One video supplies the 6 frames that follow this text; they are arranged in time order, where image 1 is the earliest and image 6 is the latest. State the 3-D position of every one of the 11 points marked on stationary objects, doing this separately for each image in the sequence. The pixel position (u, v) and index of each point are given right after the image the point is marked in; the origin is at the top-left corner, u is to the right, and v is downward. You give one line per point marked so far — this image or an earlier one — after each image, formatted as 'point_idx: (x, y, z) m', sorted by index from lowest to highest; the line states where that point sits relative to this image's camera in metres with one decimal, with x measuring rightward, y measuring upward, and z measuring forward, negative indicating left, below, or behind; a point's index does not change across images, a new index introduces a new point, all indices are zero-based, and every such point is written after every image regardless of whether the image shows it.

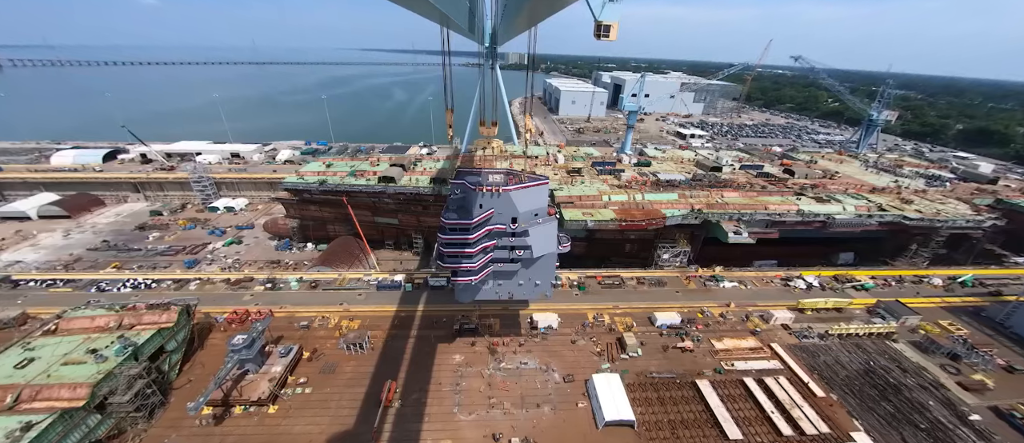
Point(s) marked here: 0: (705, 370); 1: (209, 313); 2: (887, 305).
0: (+9.7, -7.5, +15.3) m
1: (-17.9, -5.3, +17.8) m
2: (+23.8, -5.3, +19.3) m
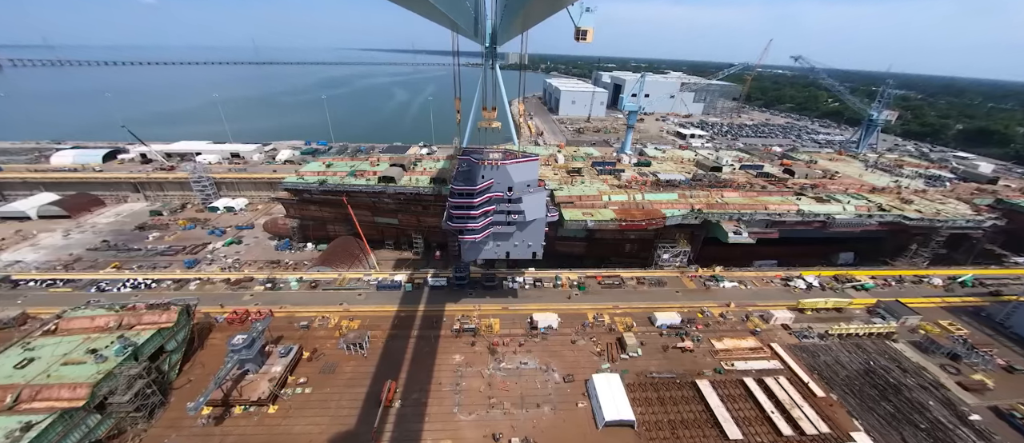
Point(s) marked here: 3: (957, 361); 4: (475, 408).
0: (+9.7, -7.5, +15.3) m
1: (-17.9, -5.3, +17.8) m
2: (+23.8, -5.3, +19.3) m
3: (+24.3, -7.6, +16.6) m
4: (-1.6, -8.2, +13.3) m
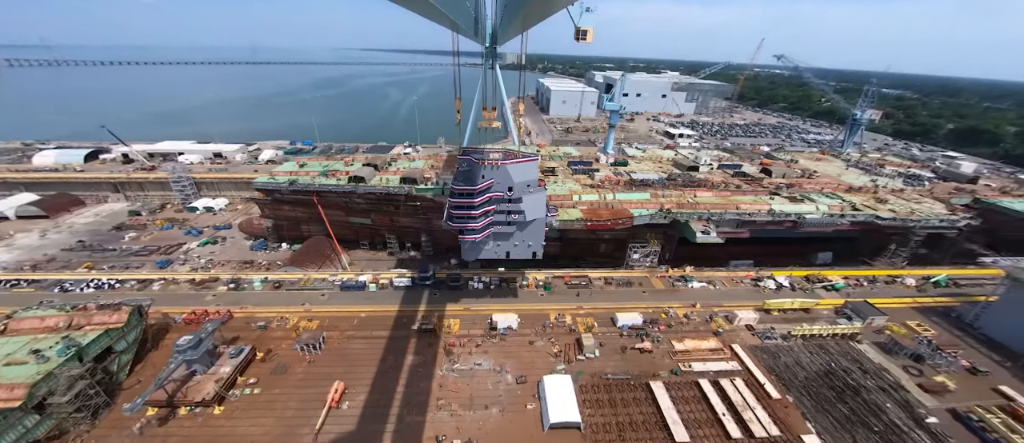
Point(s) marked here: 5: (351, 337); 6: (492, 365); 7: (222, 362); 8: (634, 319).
0: (+7.5, -7.4, +15.1) m
1: (-20.2, -5.3, +17.7) m
2: (+21.5, -5.3, +19.1) m
3: (+22.0, -7.6, +16.3) m
4: (-3.9, -8.2, +13.2) m
5: (-8.8, -6.3, +16.6) m
6: (-1.0, -7.2, +15.2) m
7: (-14.0, -6.7, +14.6) m
8: (+7.0, -5.6, +17.5) m
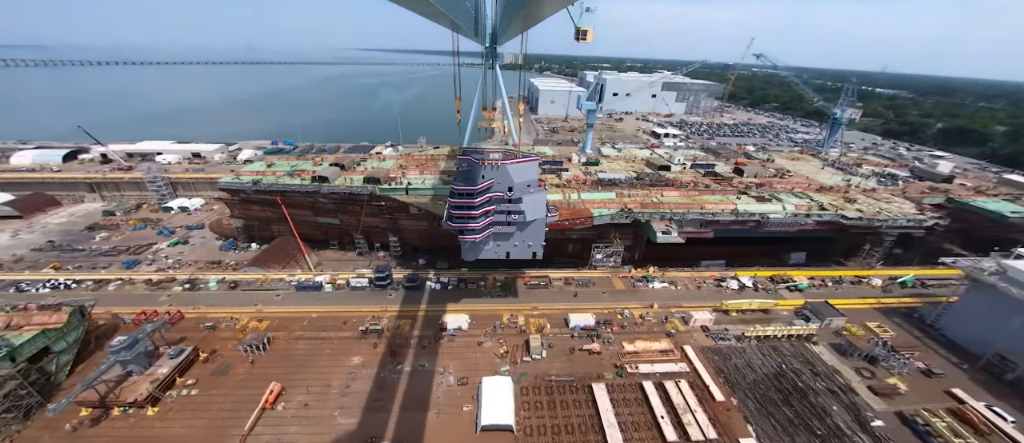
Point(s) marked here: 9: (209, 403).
0: (+4.7, -7.4, +14.9) m
1: (-22.9, -5.3, +17.6) m
2: (+18.8, -5.2, +18.9) m
3: (+19.2, -7.6, +16.1) m
4: (-6.6, -8.1, +13.0) m
5: (-11.6, -6.3, +16.4) m
6: (-3.8, -7.2, +15.1) m
7: (-16.8, -6.7, +14.5) m
8: (+4.3, -5.6, +17.3) m
9: (-13.3, -8.0, +13.4) m
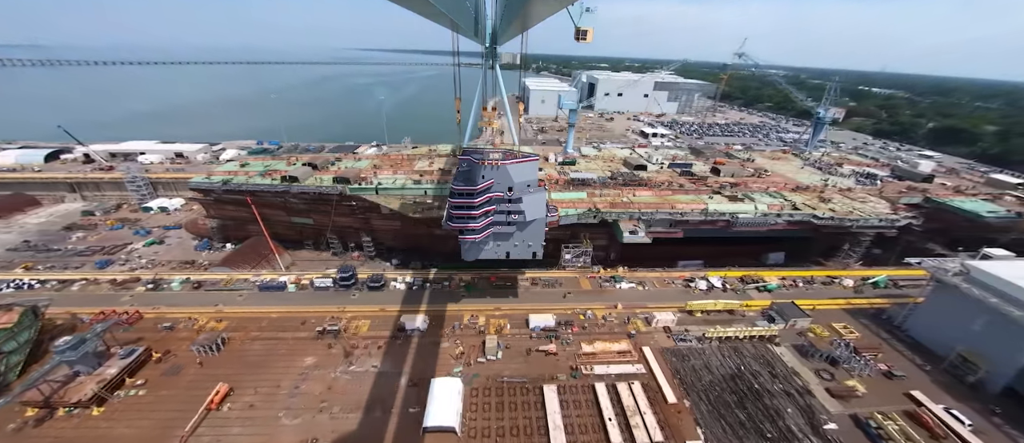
0: (+2.4, -7.4, +14.8) m
1: (-25.2, -5.3, +17.5) m
2: (+16.5, -5.2, +18.7) m
3: (+16.9, -7.6, +15.9) m
4: (-8.9, -8.1, +12.9) m
5: (-13.8, -6.3, +16.3) m
6: (-6.1, -7.2, +14.9) m
7: (-19.1, -6.7, +14.5) m
8: (+2.0, -5.6, +17.2) m
9: (-15.6, -8.0, +13.3) m
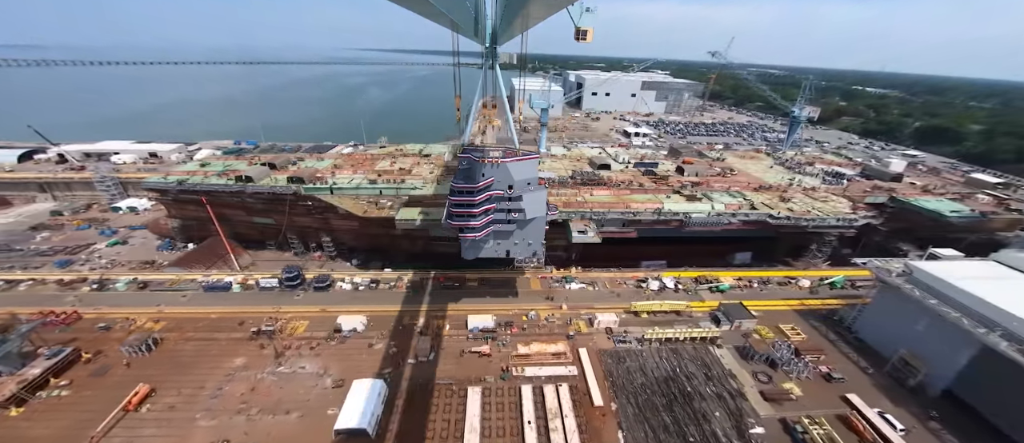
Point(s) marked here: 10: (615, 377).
0: (-1.0, -7.4, +14.6) m
1: (-28.6, -5.3, +17.5) m
2: (+13.1, -5.2, +18.4) m
3: (+13.5, -7.6, +15.7) m
4: (-12.4, -8.1, +12.8) m
5: (-17.3, -6.3, +16.2) m
6: (-9.5, -7.2, +14.8) m
7: (-22.5, -6.7, +14.4) m
8: (-1.4, -5.6, +17.0) m
9: (-19.1, -8.0, +13.2) m
10: (+5.1, -7.6, +14.9) m
